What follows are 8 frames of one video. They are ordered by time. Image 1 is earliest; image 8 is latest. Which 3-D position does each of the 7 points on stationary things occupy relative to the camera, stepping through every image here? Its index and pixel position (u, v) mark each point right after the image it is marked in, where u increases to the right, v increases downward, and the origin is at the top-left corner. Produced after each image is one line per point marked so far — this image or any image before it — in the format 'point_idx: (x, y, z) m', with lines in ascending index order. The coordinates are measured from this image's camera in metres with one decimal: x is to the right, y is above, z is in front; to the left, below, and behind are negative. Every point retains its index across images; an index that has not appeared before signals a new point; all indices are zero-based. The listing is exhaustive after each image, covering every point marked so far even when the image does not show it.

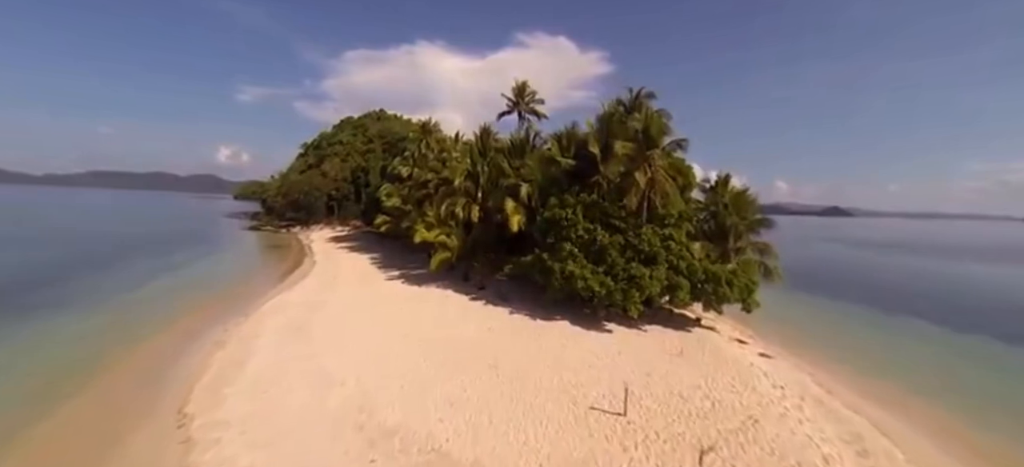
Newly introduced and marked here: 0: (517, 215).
0: (+0.2, +0.9, +19.1) m
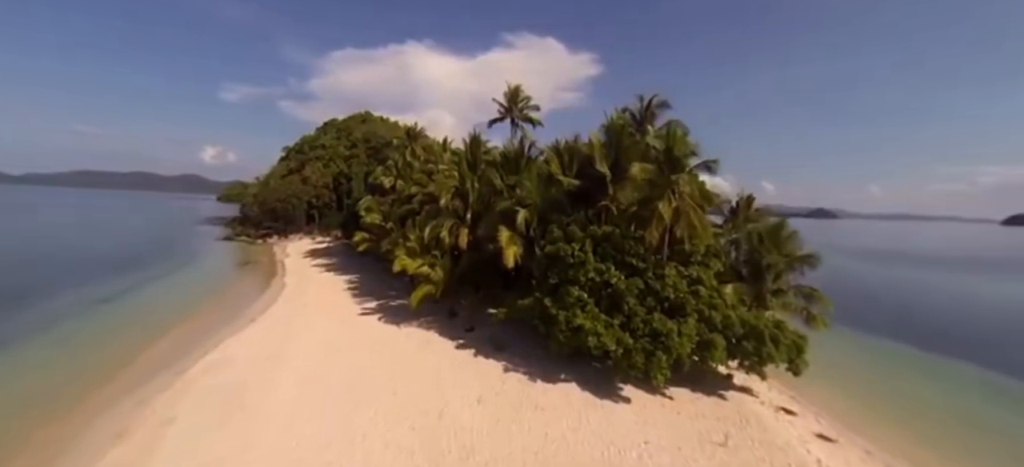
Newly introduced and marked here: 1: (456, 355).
0: (0.0, -0.5, +16.2) m
1: (-2.1, -4.5, +15.2) m
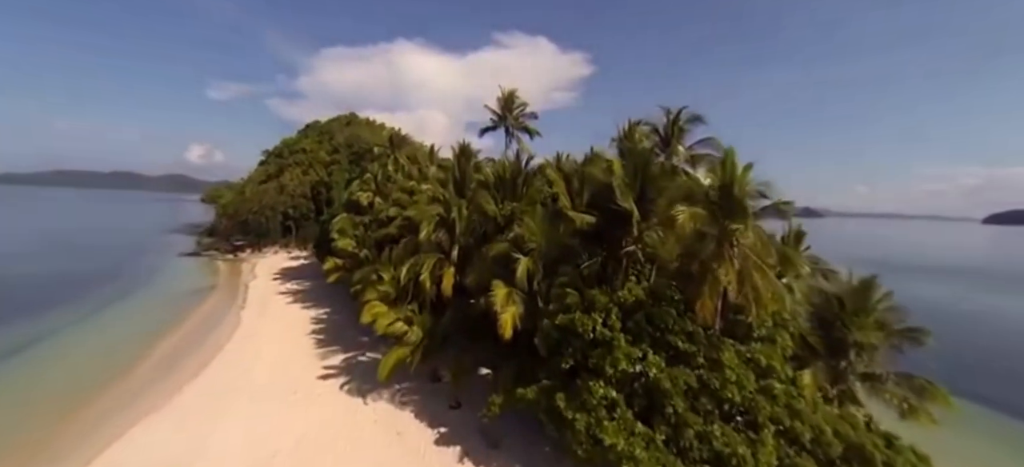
0: (0.0, -2.2, +12.4) m
1: (-2.1, -6.1, +11.3) m
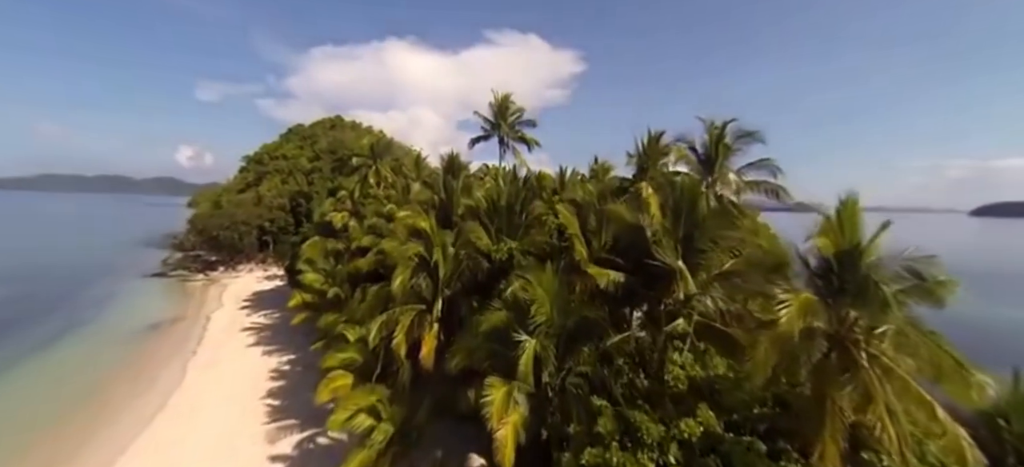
0: (0.0, -3.7, +8.7) m
1: (-2.0, -7.8, +7.6) m
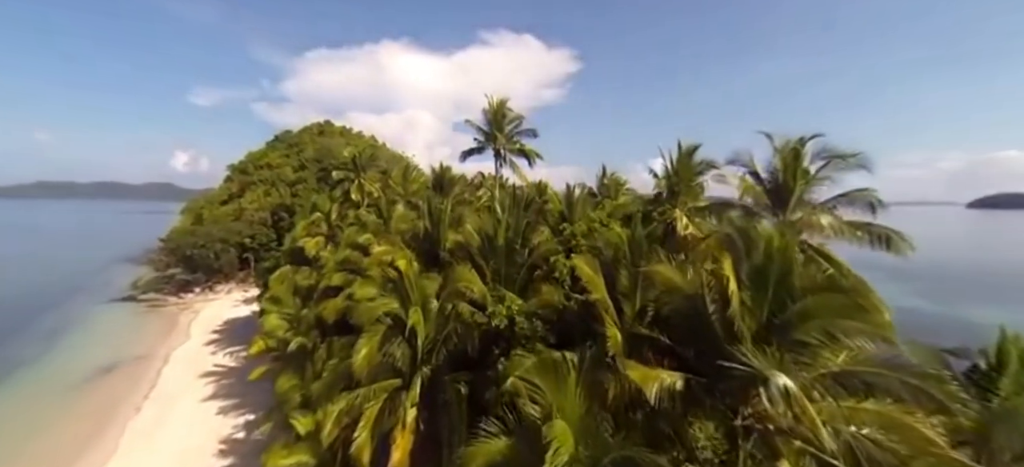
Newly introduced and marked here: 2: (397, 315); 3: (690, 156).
0: (+0.1, -5.1, +5.2) m
1: (-1.8, -9.2, +4.2) m
2: (-3.2, -2.3, +11.5) m
3: (+6.0, +2.6, +14.0) m
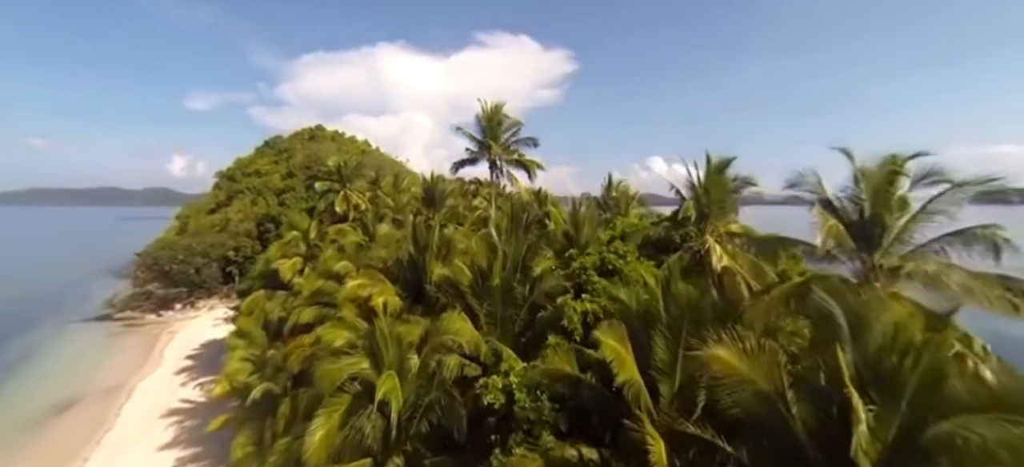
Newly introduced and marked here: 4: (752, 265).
0: (+0.1, -6.0, +2.9) m
1: (-1.8, -10.1, +1.8) m
2: (-3.3, -3.2, +9.2) m
3: (+5.9, +1.7, +11.7) m
4: (+6.5, -0.8, +11.3) m
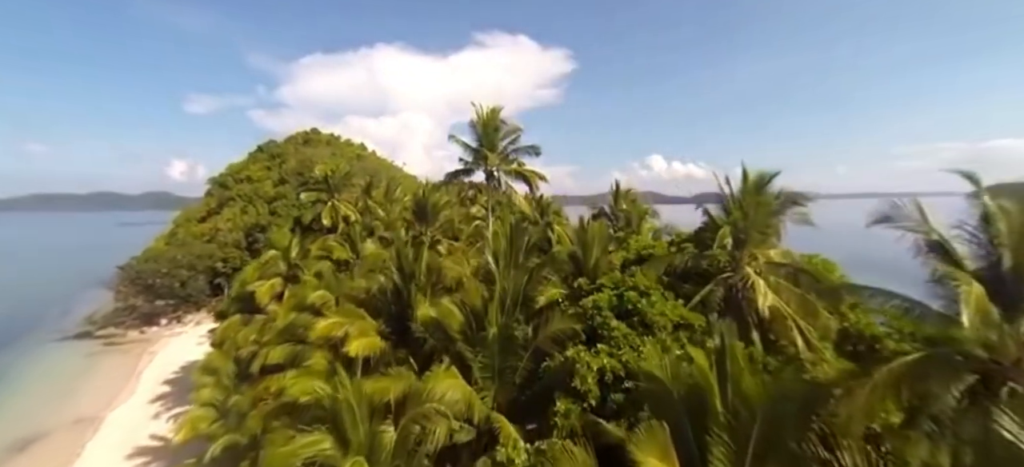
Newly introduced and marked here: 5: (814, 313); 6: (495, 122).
0: (+0.1, -6.8, +1.0) m
1: (-1.7, -10.9, -0.1) m
2: (-3.3, -4.0, +7.3) m
3: (+5.9, +1.0, +9.8) m
4: (+6.5, -1.5, +9.3) m
5: (+6.7, -1.8, +9.2) m
6: (-0.7, +5.1, +18.3) m
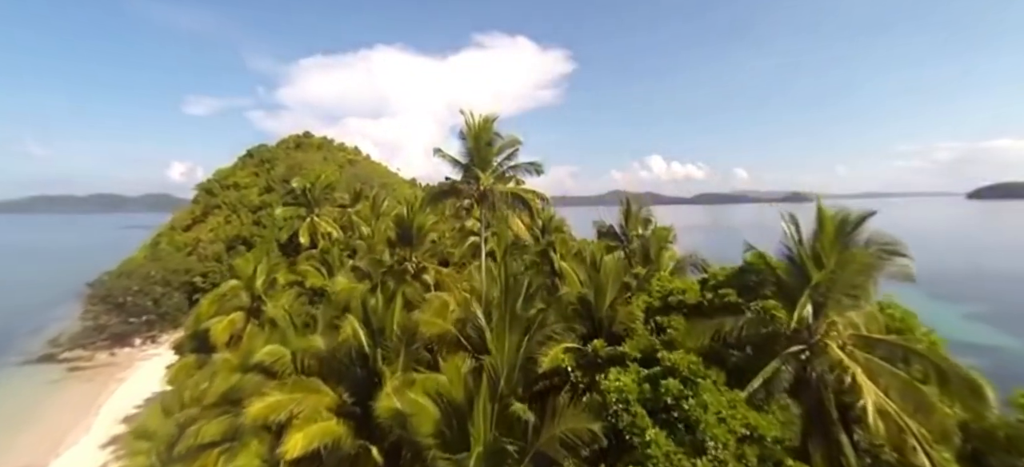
0: (0.0, -7.8, -1.7) m
1: (-1.8, -11.9, -2.7) m
2: (-3.4, -5.1, +4.6) m
3: (+5.8, 0.0, +7.1) m
4: (+6.4, -2.6, +6.7) m
5: (+6.6, -2.8, +6.5) m
6: (-0.8, +4.0, +15.7) m
